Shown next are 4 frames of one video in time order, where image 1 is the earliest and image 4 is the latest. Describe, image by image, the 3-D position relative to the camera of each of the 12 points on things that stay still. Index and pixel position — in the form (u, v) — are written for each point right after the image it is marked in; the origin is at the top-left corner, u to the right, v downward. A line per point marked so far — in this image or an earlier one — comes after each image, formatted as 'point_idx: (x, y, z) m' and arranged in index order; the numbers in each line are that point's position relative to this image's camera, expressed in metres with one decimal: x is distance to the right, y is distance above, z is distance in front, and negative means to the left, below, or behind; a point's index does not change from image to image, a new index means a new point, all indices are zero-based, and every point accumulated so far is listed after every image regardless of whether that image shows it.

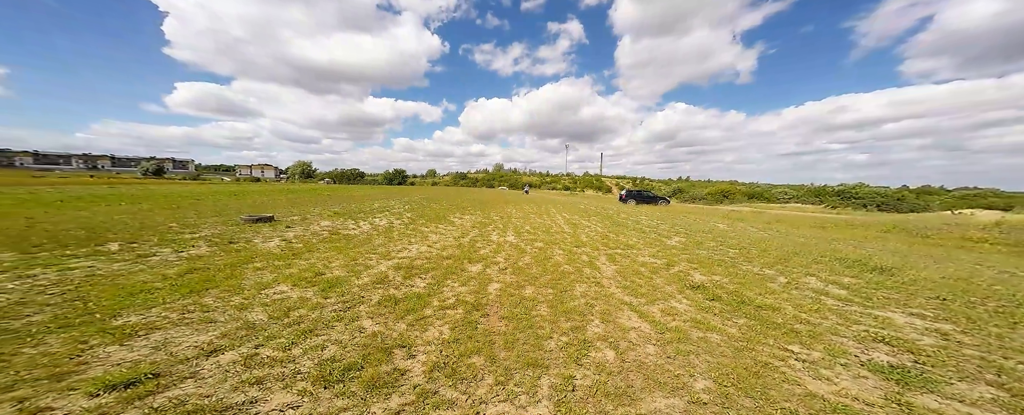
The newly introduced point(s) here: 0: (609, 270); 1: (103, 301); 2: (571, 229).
0: (+2.2, -1.5, +7.1) m
1: (-7.2, -1.7, +5.5) m
2: (+2.6, -1.1, +15.1) m
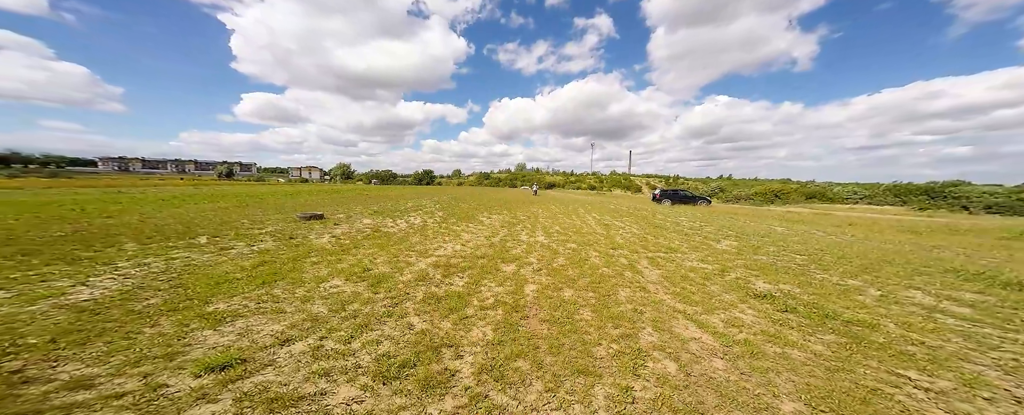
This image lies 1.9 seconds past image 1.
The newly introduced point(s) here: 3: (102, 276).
0: (+3.2, -1.5, +6.7) m
1: (-6.4, -1.7, +6.2) m
2: (+4.4, -1.2, +14.6) m
3: (-9.2, -1.6, +6.9) m
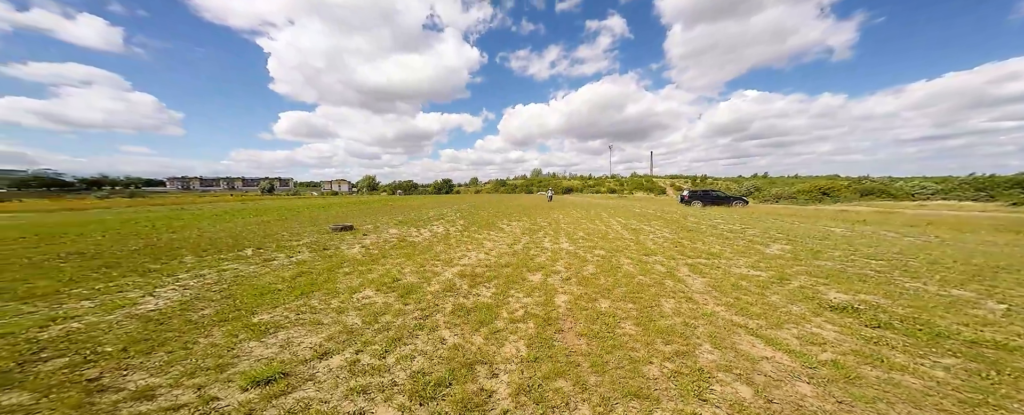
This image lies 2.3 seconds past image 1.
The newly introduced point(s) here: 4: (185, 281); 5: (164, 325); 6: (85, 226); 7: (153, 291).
0: (+3.8, -1.5, +6.1) m
1: (-5.7, -1.9, +6.4) m
2: (+5.7, -1.3, +13.9) m
3: (-8.4, -1.9, +7.3) m
4: (-8.5, -1.9, +7.8) m
5: (-6.0, -2.0, +5.1) m
6: (-23.9, -1.0, +16.8) m
7: (-8.4, -2.0, +7.0) m
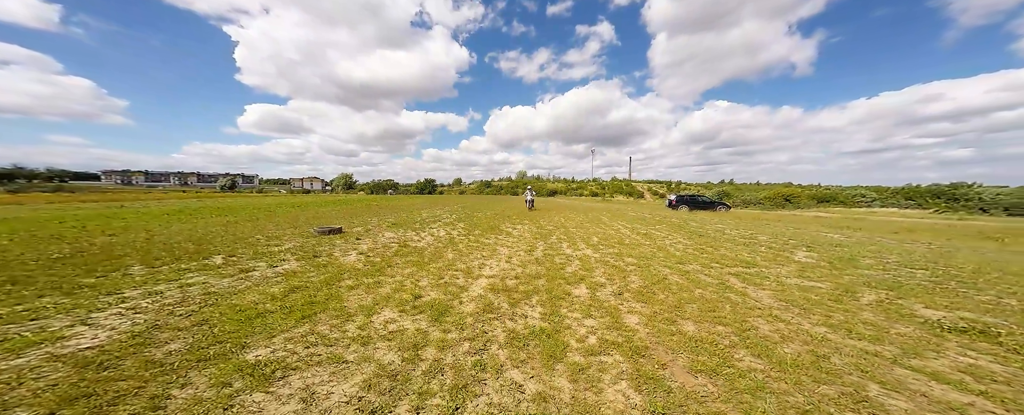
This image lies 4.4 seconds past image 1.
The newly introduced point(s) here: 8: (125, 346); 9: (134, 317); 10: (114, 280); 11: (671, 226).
0: (+4.8, -1.7, +5.6) m
1: (-4.8, -2.0, +5.1) m
2: (+6.0, -1.6, +13.5) m
3: (-7.6, -2.0, +5.8) m
4: (-7.7, -2.0, +6.3) m
5: (-4.9, -2.1, +3.8) m
6: (-23.7, -0.9, +14.2) m
7: (-7.5, -2.0, +5.5) m
8: (-5.6, -2.0, +4.4) m
9: (-6.8, -2.0, +5.6) m
10: (-10.0, -1.8, +7.8) m
11: (+10.2, -1.2, +19.5) m
